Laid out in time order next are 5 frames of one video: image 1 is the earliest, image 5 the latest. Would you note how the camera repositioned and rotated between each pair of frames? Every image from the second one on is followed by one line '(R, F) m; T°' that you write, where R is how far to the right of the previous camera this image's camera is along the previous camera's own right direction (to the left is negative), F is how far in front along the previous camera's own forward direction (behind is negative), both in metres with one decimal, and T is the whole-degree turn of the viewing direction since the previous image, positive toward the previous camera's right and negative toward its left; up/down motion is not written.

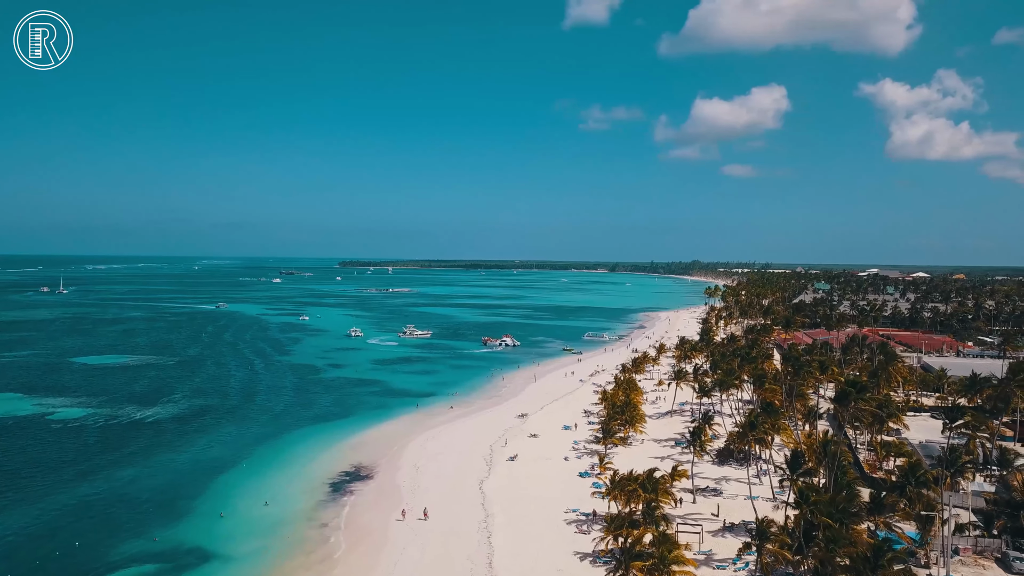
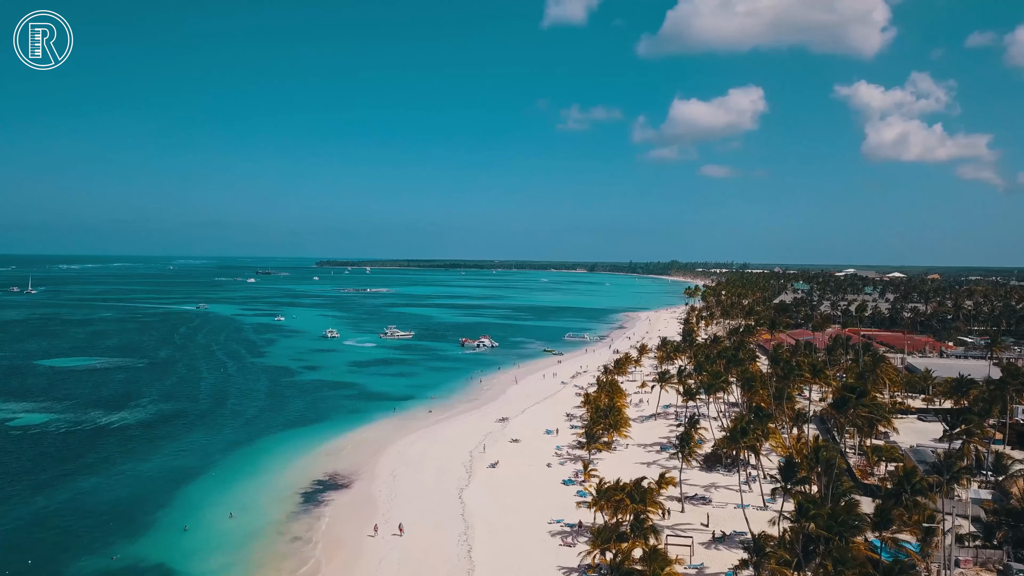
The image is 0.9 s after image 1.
(-0.1, +1.1) m; +2°
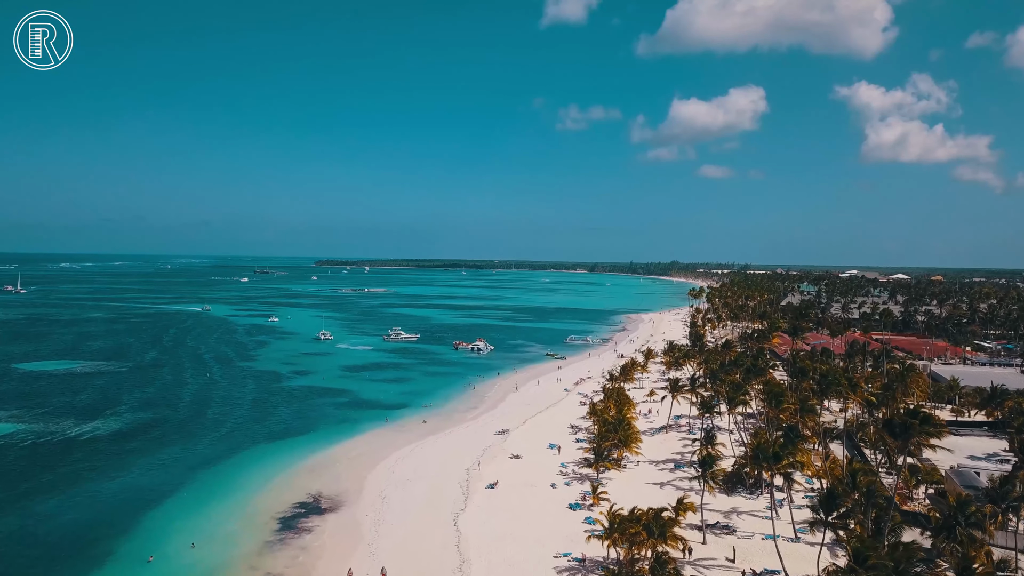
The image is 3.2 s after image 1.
(-0.1, +2.4) m; 0°
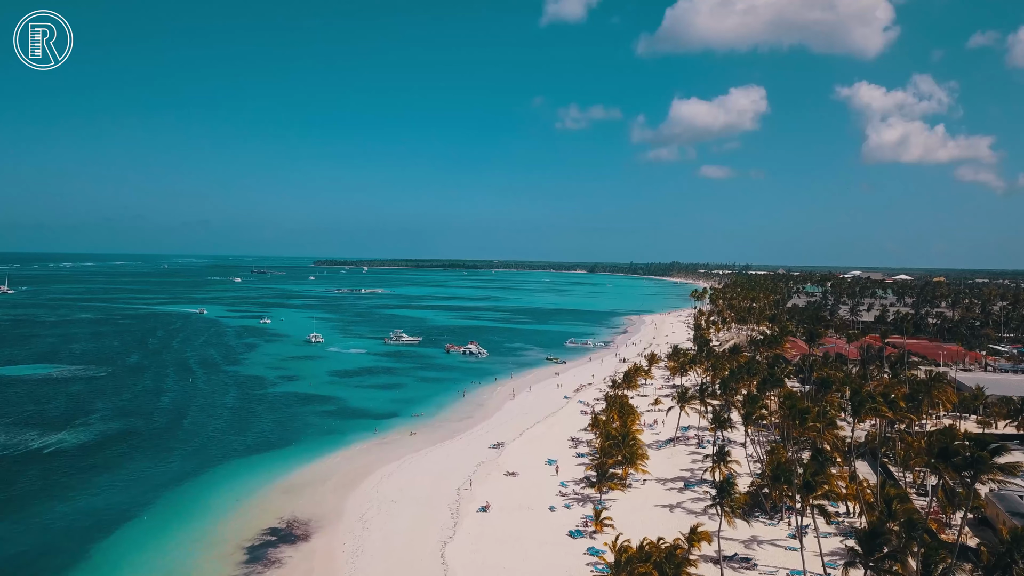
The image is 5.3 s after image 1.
(+0.2, +2.3) m; 0°
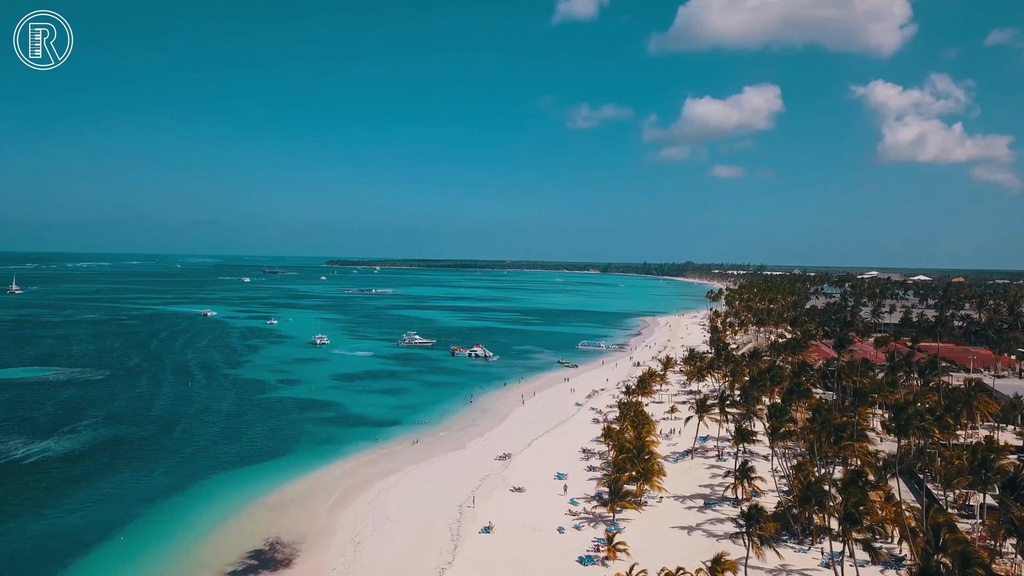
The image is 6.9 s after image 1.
(+0.2, +1.8) m; -1°
